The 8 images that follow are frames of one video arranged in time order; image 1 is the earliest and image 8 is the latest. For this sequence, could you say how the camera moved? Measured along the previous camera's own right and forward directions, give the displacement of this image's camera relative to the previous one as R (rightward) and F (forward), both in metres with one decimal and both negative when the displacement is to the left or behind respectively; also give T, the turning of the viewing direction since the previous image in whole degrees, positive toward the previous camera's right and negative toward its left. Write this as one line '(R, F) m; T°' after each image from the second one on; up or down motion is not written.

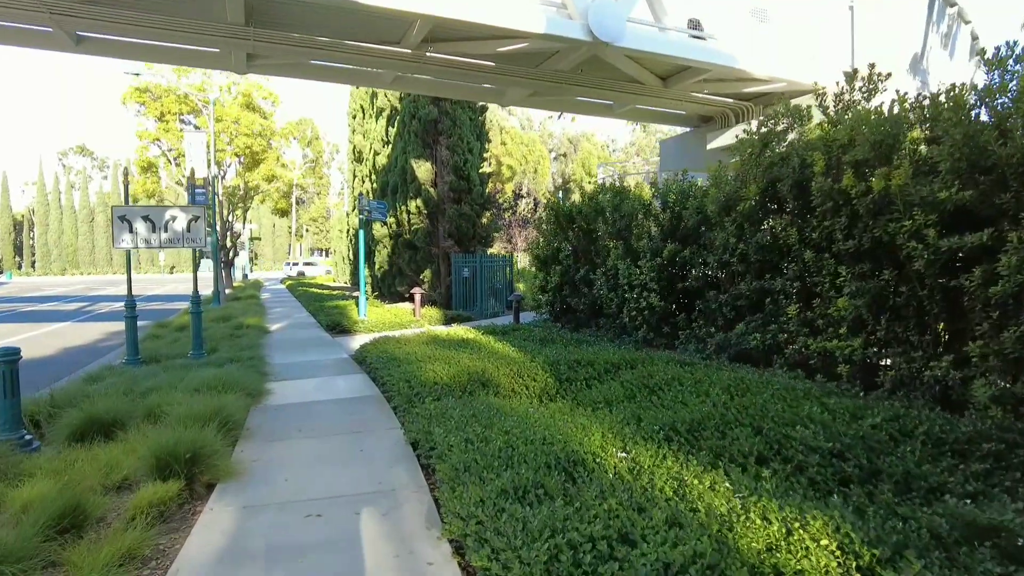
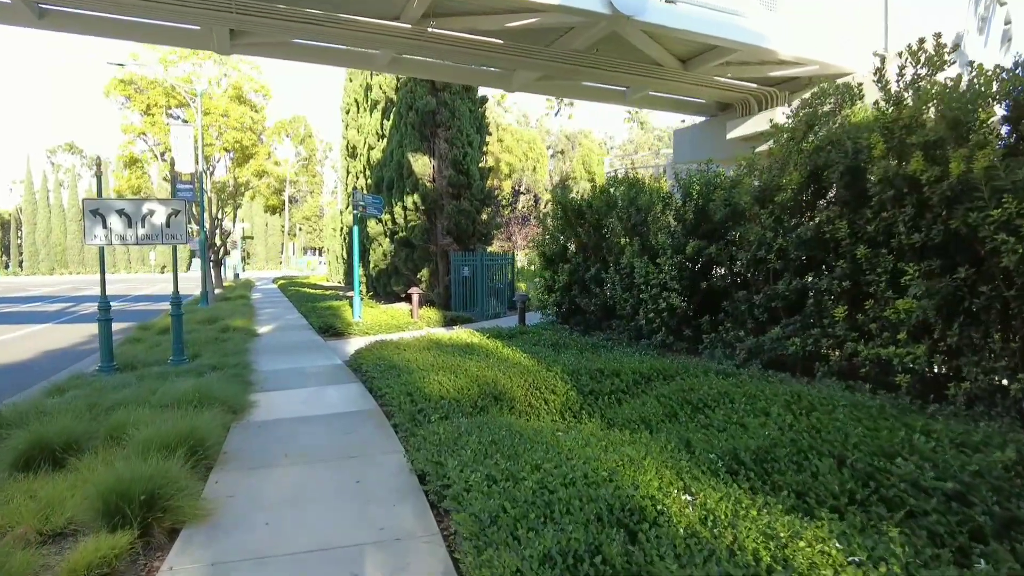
(-0.2, +0.8) m; +1°
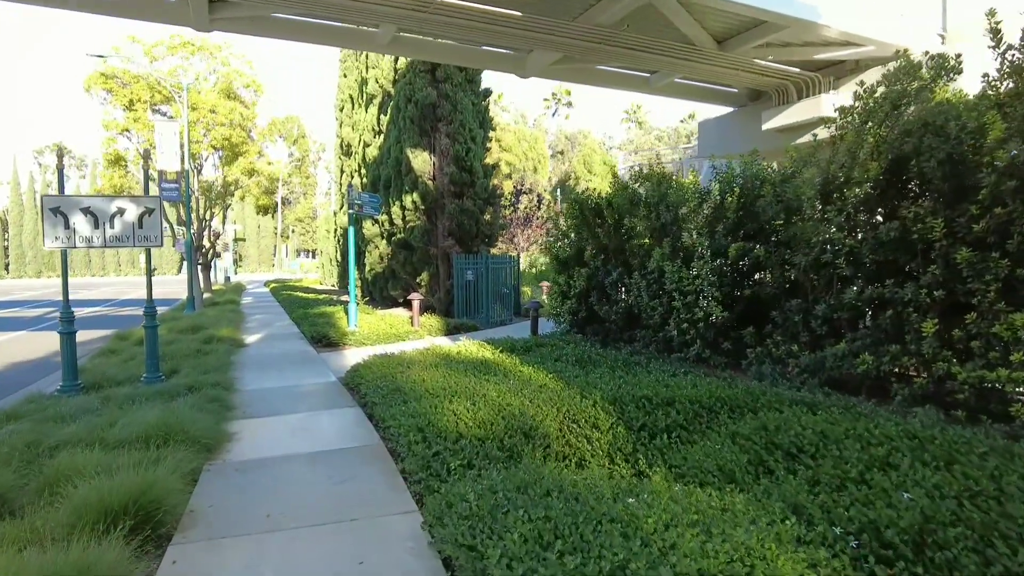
(-0.3, +1.0) m; +1°
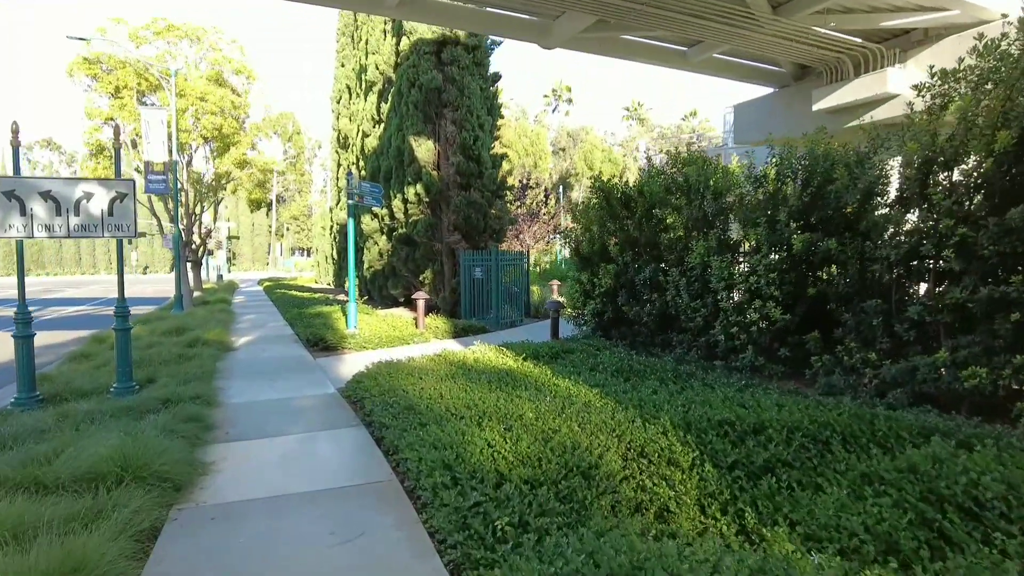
(-0.3, +1.1) m; 0°
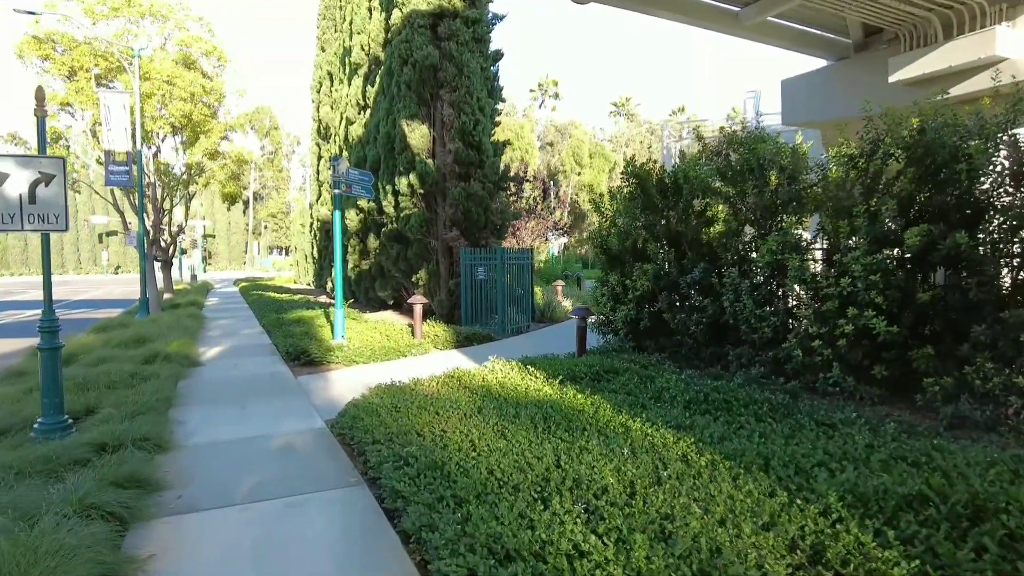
(-0.5, +1.5) m; +2°
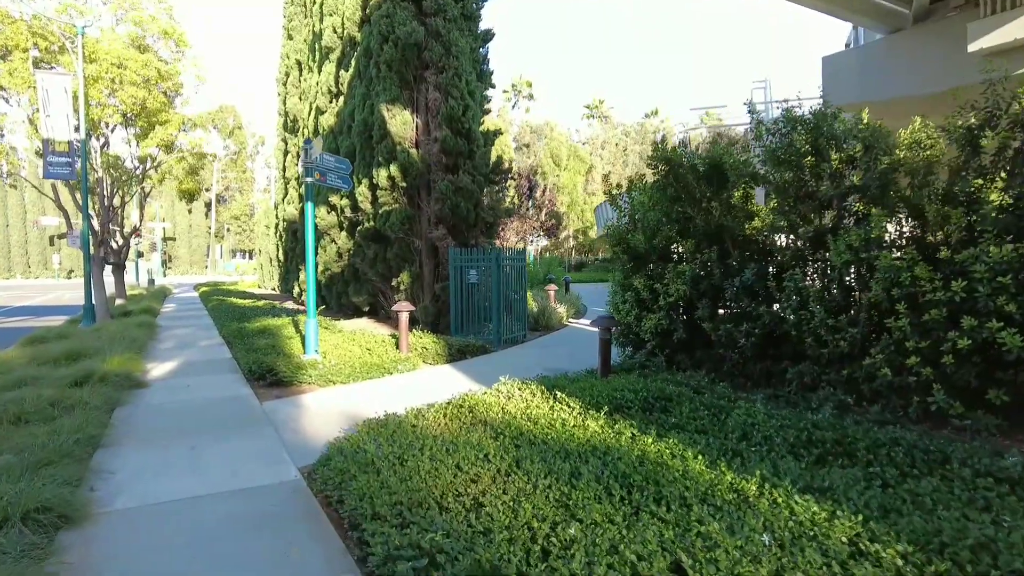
(-0.4, +1.3) m; +3°
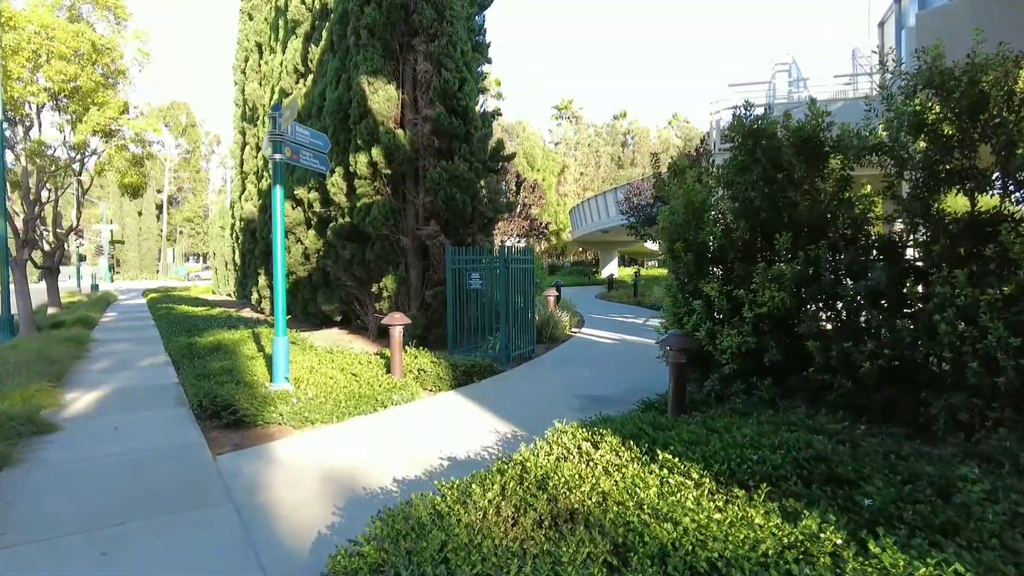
(-0.7, +1.7) m; +3°
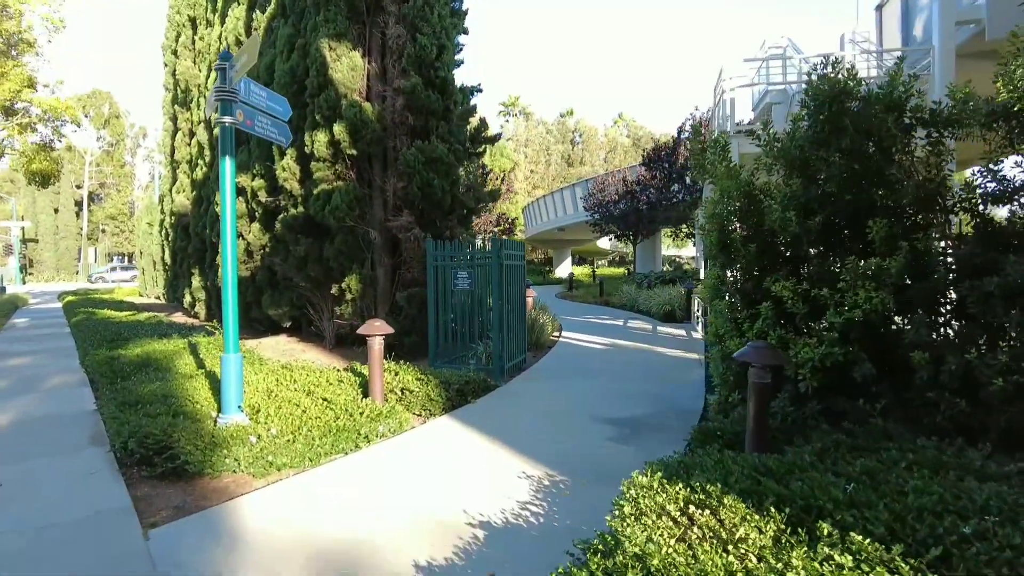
(-0.6, +1.3) m; +5°
